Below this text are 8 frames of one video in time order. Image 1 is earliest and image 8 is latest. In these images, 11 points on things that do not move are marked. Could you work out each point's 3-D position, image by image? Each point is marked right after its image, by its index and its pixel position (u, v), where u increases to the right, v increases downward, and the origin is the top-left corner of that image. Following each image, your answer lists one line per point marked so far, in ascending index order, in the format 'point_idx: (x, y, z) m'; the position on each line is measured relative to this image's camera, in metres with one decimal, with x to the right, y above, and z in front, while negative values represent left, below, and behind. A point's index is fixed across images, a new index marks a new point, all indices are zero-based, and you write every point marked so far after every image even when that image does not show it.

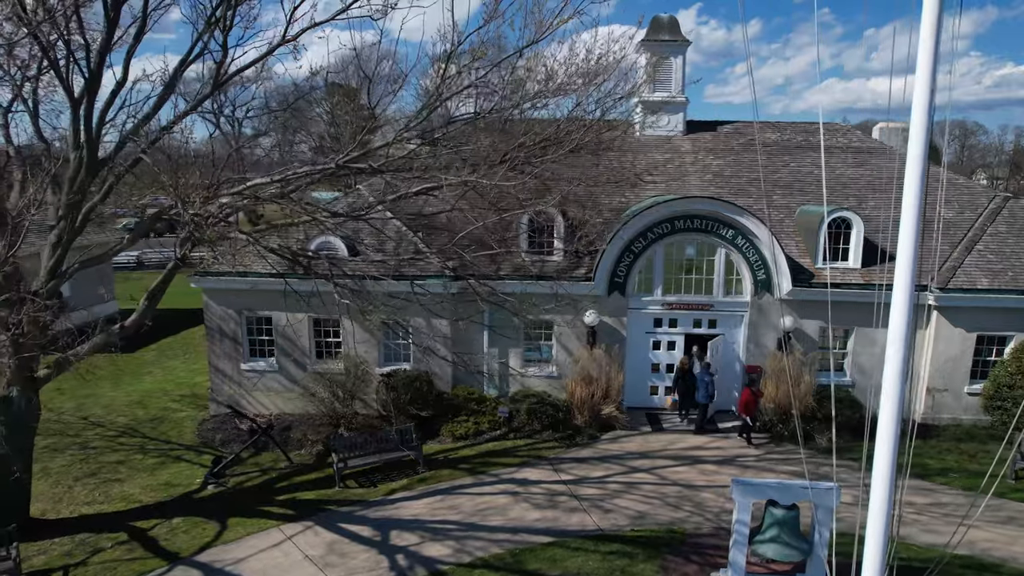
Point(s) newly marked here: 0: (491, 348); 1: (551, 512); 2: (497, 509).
0: (-0.4, -1.2, +13.4) m
1: (+0.6, -3.1, +9.8) m
2: (-0.2, -3.1, +9.9) m
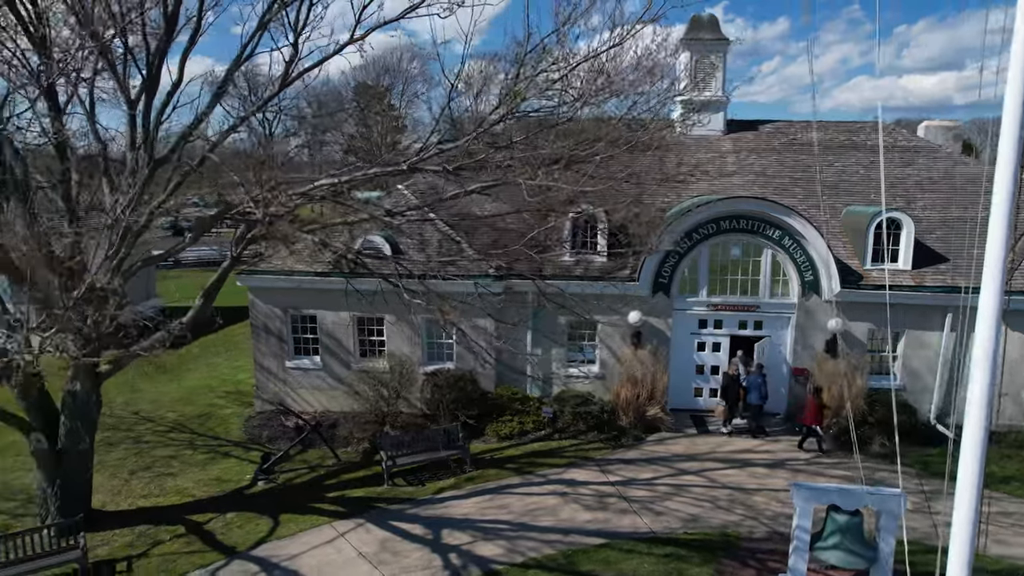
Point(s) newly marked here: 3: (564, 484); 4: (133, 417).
0: (+0.5, -1.2, +13.3) m
1: (+1.3, -3.1, +9.7) m
2: (+0.5, -3.1, +9.9) m
3: (+0.8, -3.0, +10.6) m
4: (-7.5, -2.5, +13.7) m
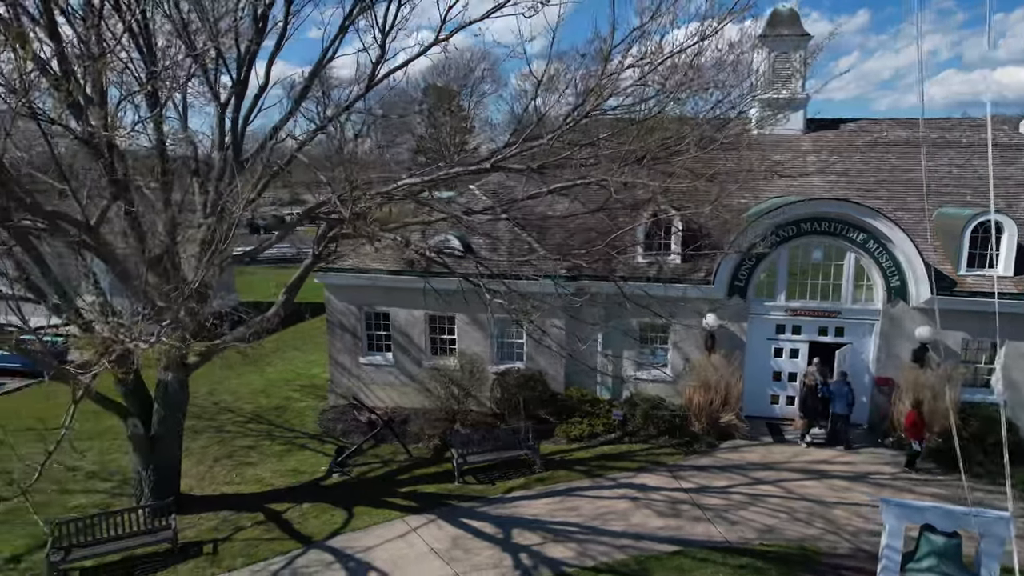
0: (+1.8, -1.2, +13.2) m
1: (+2.2, -3.2, +9.5) m
2: (+1.5, -3.2, +9.8) m
3: (+1.9, -3.0, +10.5) m
4: (-6.1, -2.4, +14.3) m
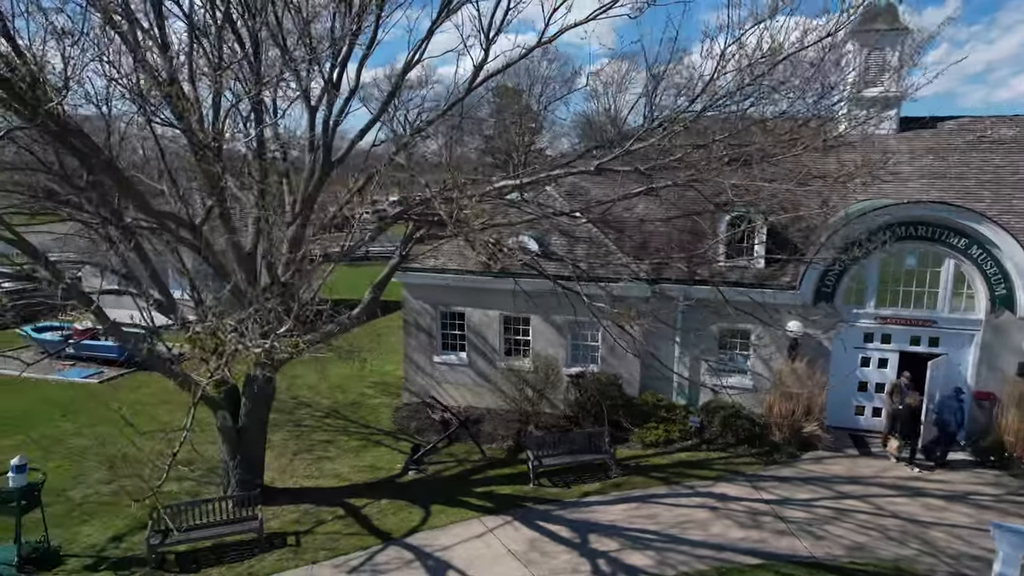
0: (+3.2, -1.3, +13.0) m
1: (+3.3, -3.2, +9.3) m
2: (+2.5, -3.2, +9.6) m
3: (+3.0, -3.1, +10.2) m
4: (-4.6, -2.4, +14.7) m
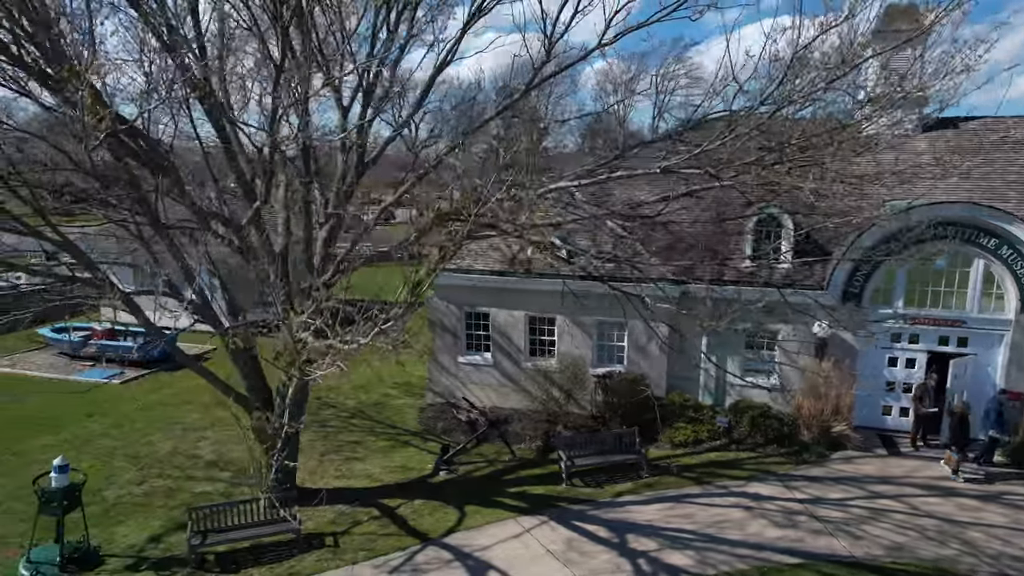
0: (+3.7, -1.3, +13.0) m
1: (+3.8, -3.3, +9.3) m
2: (+3.0, -3.2, +9.6) m
3: (+3.5, -3.1, +10.3) m
4: (-4.1, -2.4, +14.7) m
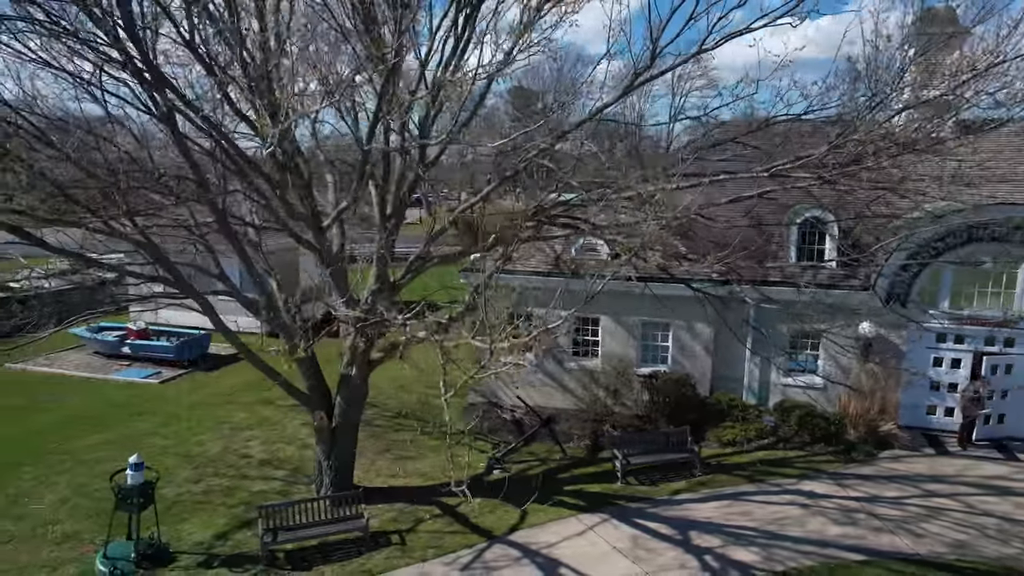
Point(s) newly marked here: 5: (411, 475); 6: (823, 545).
0: (+4.5, -1.3, +13.1) m
1: (+4.6, -3.3, +9.4) m
2: (+3.9, -3.2, +9.7) m
3: (+4.4, -3.1, +10.4) m
4: (-3.2, -2.4, +14.8) m
5: (-1.7, -3.1, +11.5) m
6: (+4.0, -3.3, +9.1) m
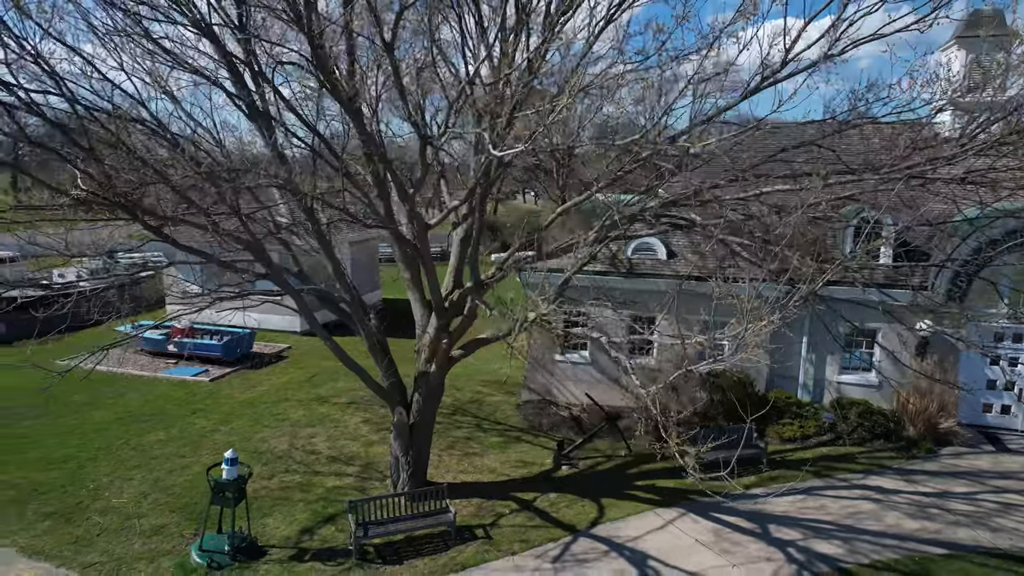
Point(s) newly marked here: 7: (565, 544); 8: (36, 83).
0: (+5.7, -1.3, +13.3) m
1: (+5.8, -3.2, +9.6) m
2: (+5.1, -3.2, +9.9) m
3: (+5.5, -3.1, +10.6) m
4: (-2.1, -2.4, +15.0) m
5: (-0.5, -3.1, +11.6) m
6: (+5.2, -3.3, +9.2) m
7: (+0.7, -3.4, +9.3) m
8: (-5.1, +2.2, +7.5) m
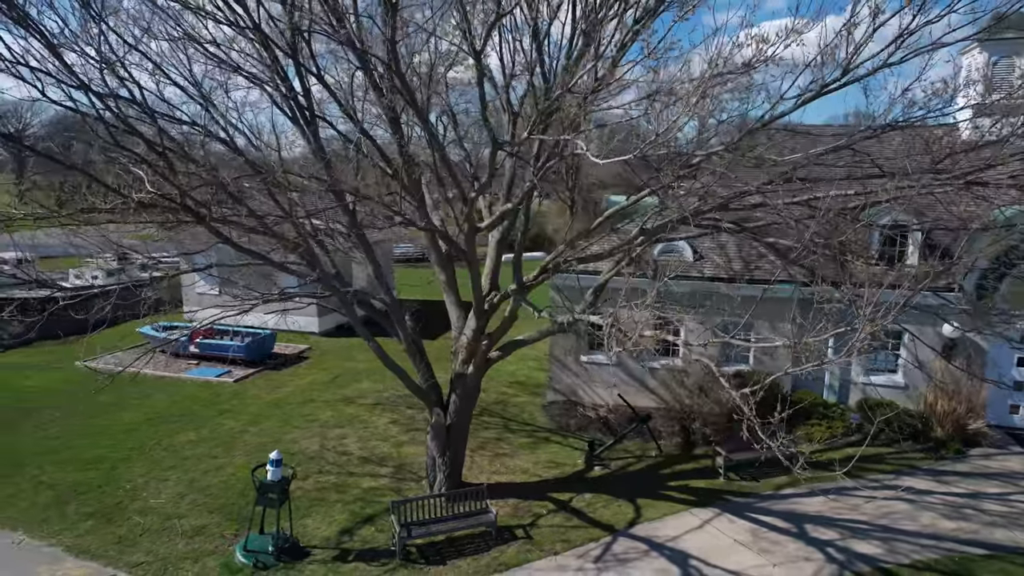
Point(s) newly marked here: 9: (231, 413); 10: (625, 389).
0: (+6.2, -1.3, +13.4) m
1: (+6.3, -3.3, +9.7) m
2: (+5.6, -3.3, +10.0) m
3: (+6.0, -3.1, +10.6) m
4: (-1.6, -2.4, +15.1) m
5: (0.0, -3.1, +11.7) m
6: (+5.7, -3.4, +9.3) m
7: (+1.2, -3.4, +9.3) m
8: (-4.5, +2.2, +7.6) m
9: (-5.8, -2.6, +14.4) m
10: (+2.3, -2.0, +14.2) m
